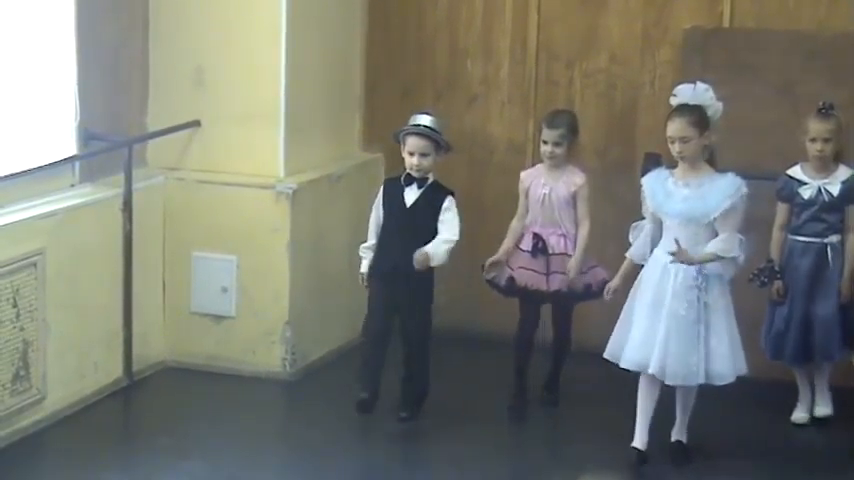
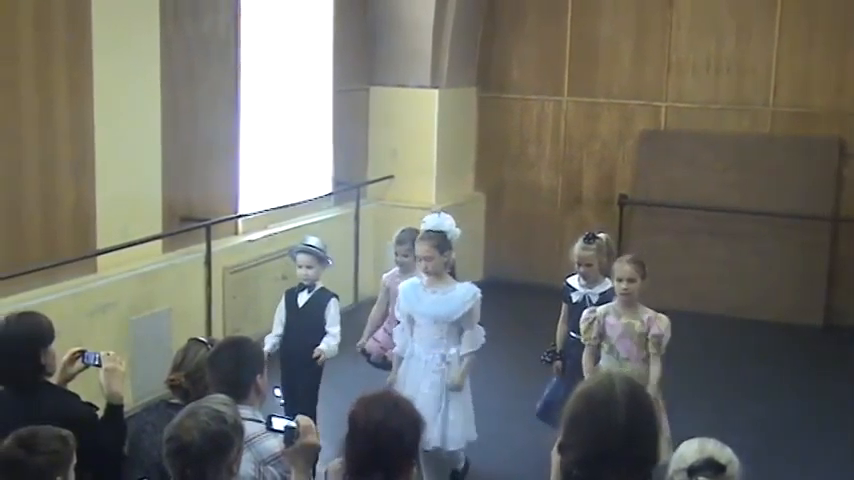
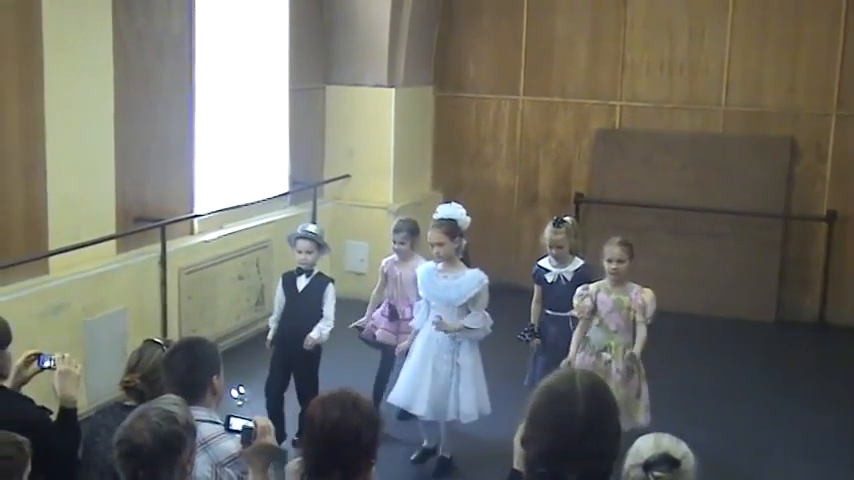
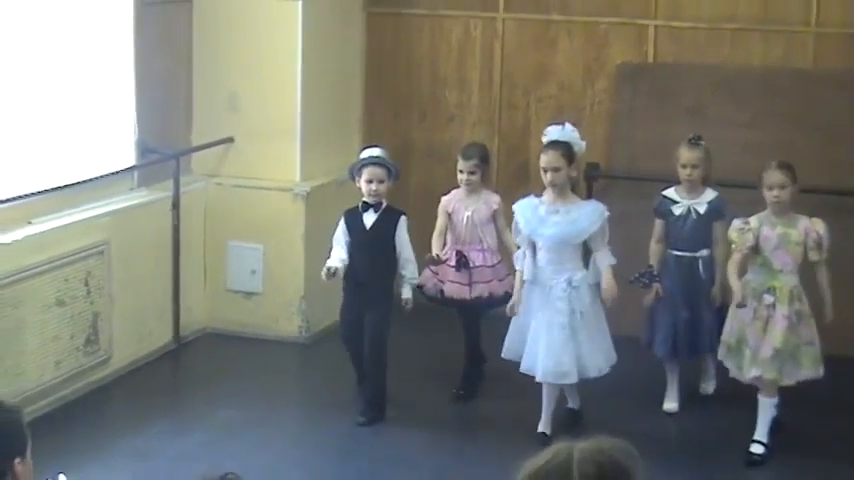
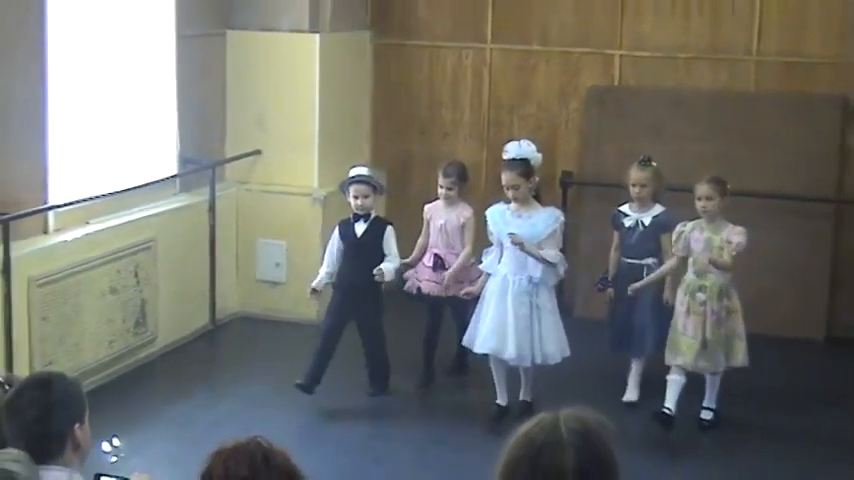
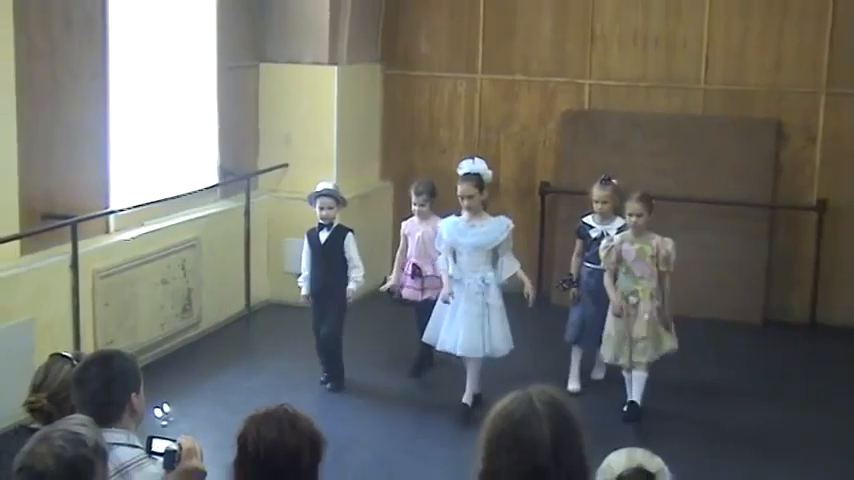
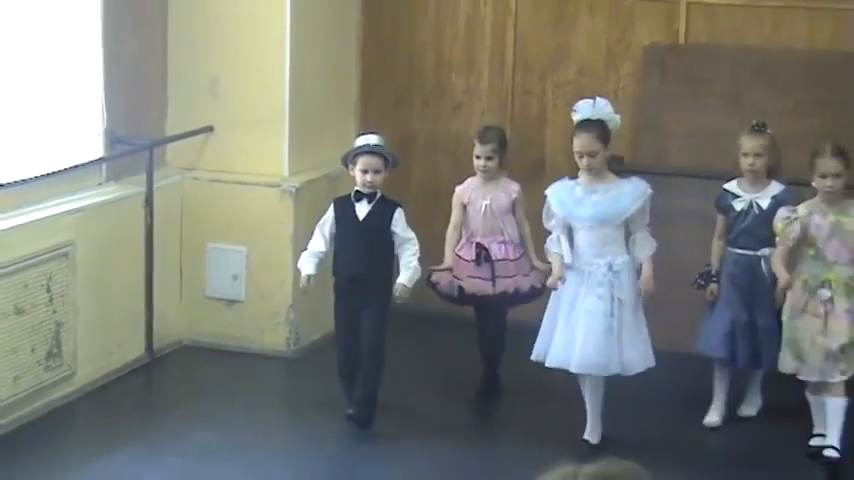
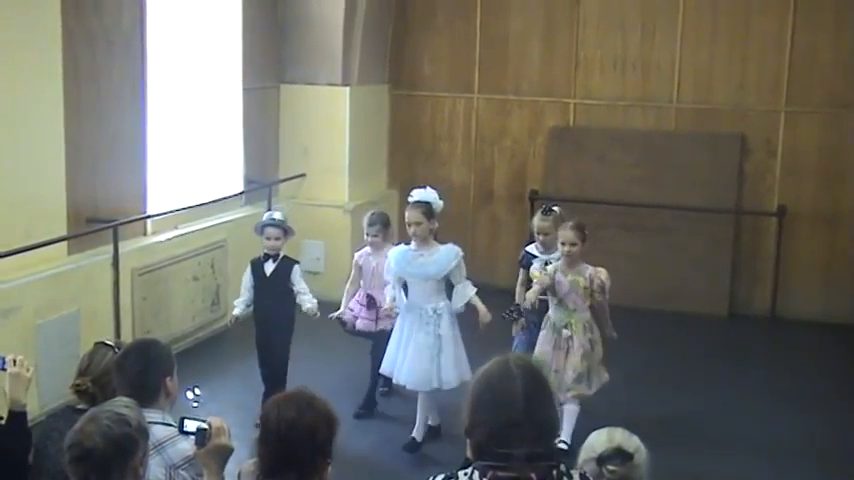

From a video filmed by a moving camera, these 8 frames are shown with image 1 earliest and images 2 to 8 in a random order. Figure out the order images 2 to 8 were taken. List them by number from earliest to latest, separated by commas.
7, 4, 5, 6, 8, 3, 2
